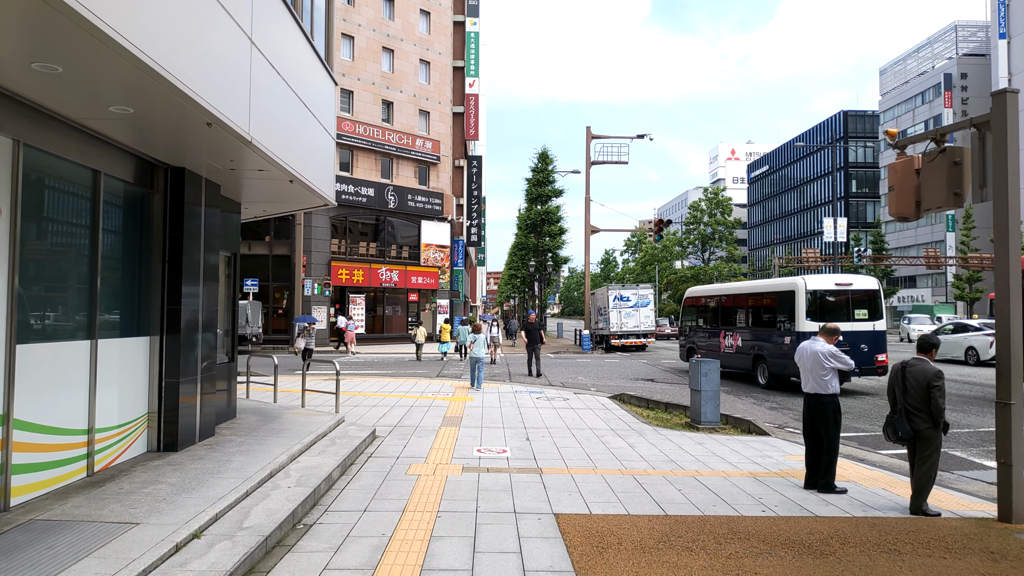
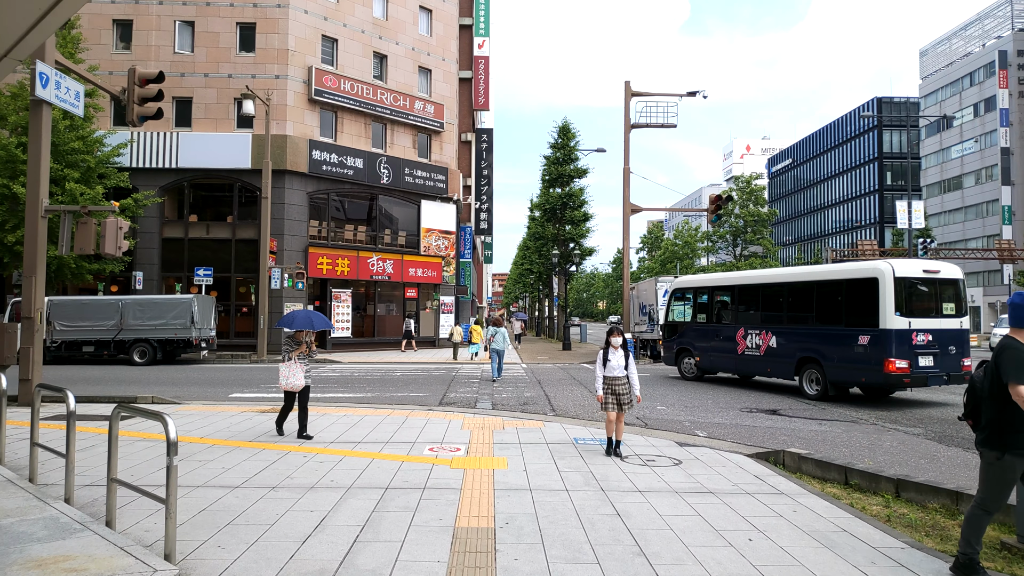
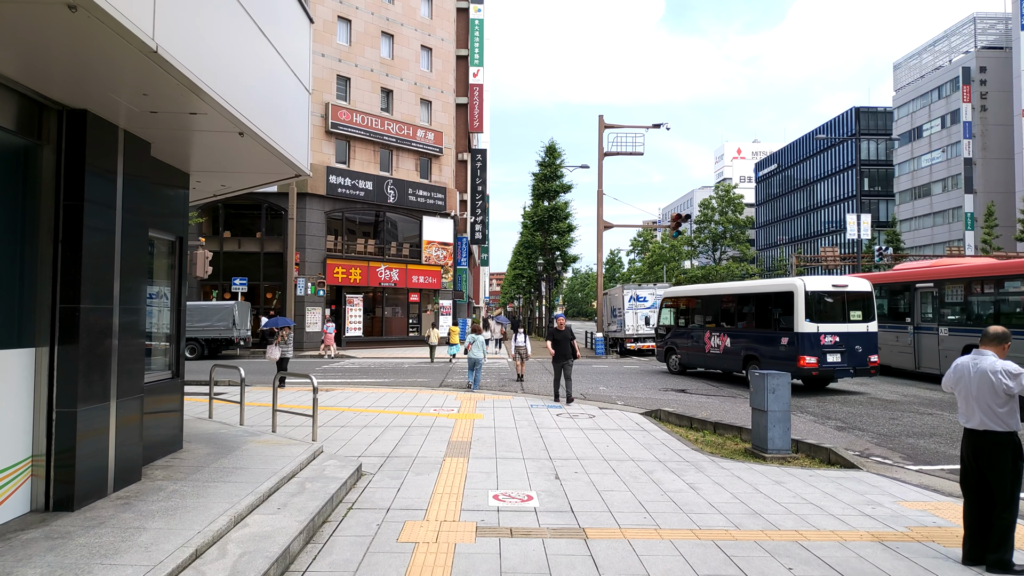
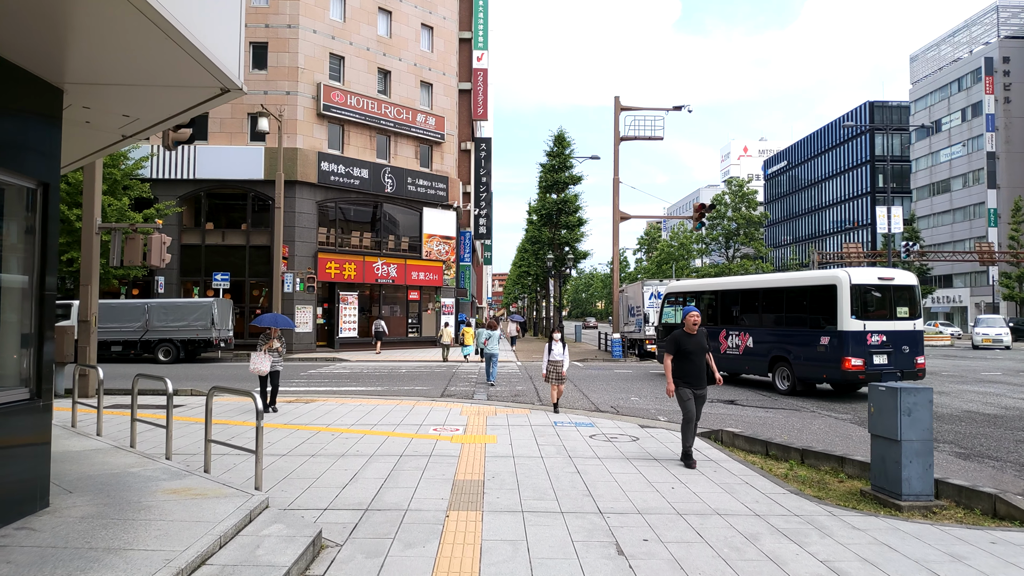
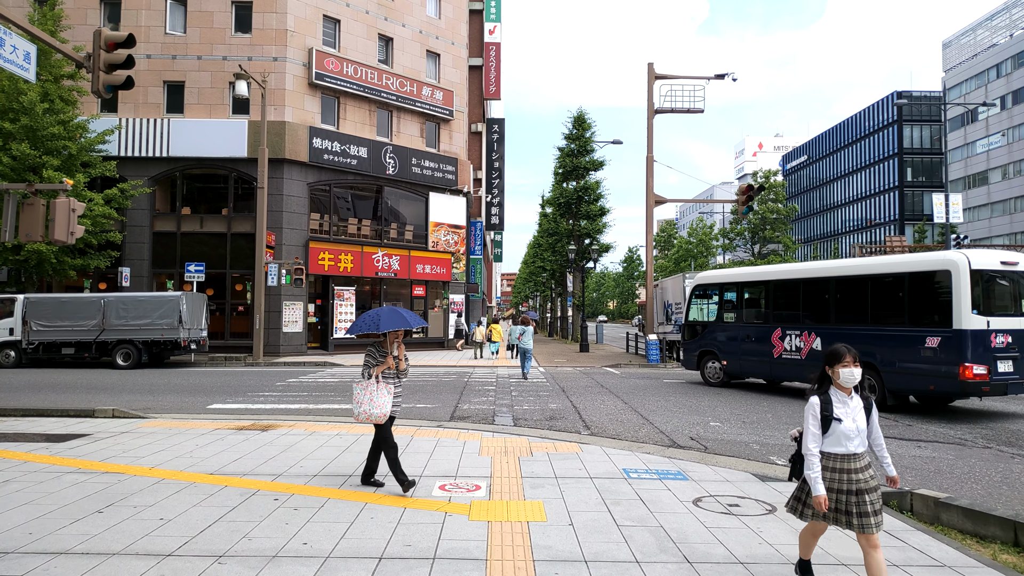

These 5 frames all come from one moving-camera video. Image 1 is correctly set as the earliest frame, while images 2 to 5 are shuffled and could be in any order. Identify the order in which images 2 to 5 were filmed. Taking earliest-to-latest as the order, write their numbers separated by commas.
3, 4, 2, 5
